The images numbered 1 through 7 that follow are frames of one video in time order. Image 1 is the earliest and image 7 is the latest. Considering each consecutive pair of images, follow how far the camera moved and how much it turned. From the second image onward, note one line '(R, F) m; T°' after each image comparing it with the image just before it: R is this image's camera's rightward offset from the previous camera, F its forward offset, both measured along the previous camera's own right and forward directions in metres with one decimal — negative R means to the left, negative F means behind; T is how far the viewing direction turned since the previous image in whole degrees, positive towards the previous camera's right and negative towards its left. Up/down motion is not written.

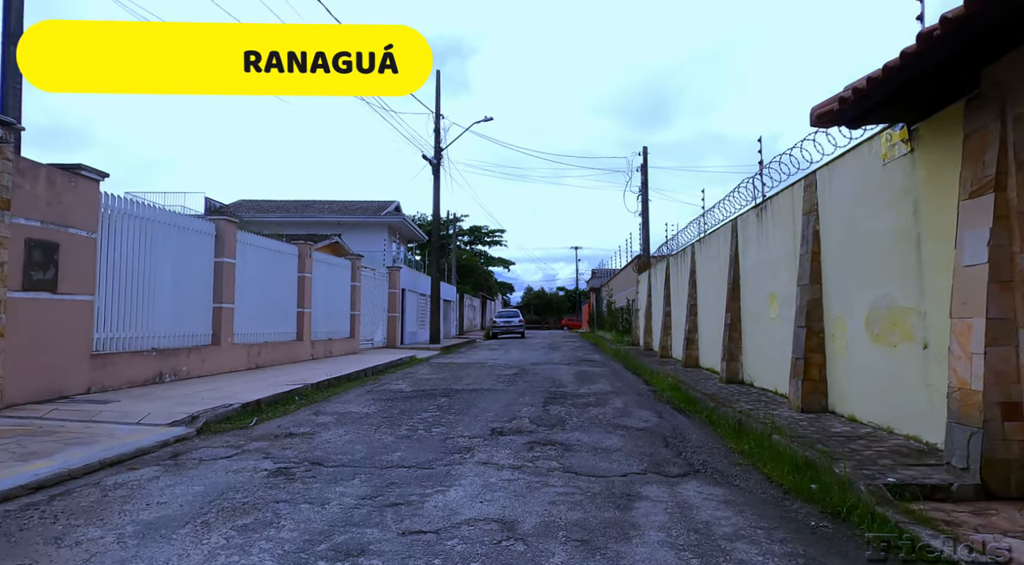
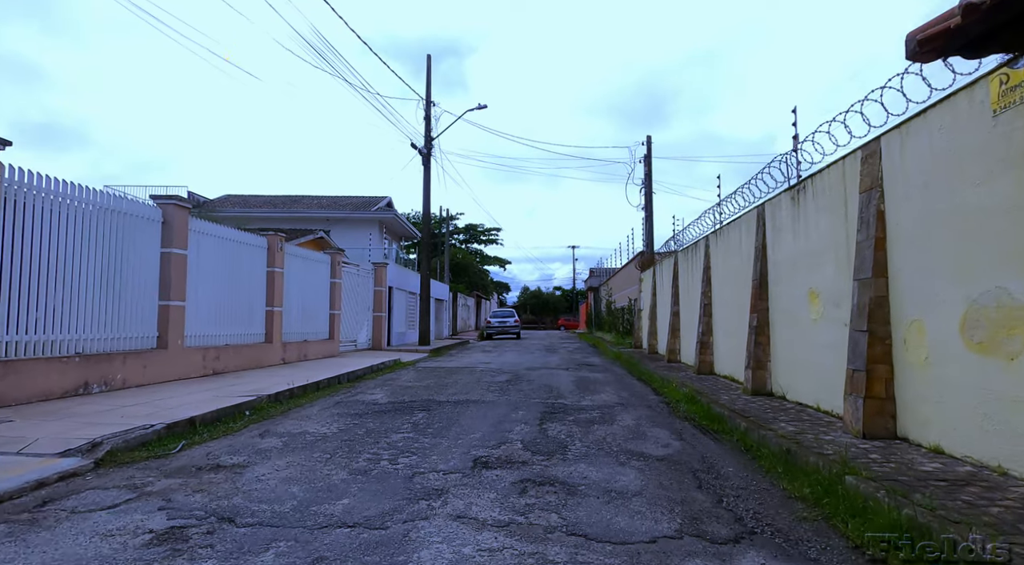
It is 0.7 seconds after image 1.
(+0.1, +1.4) m; 0°
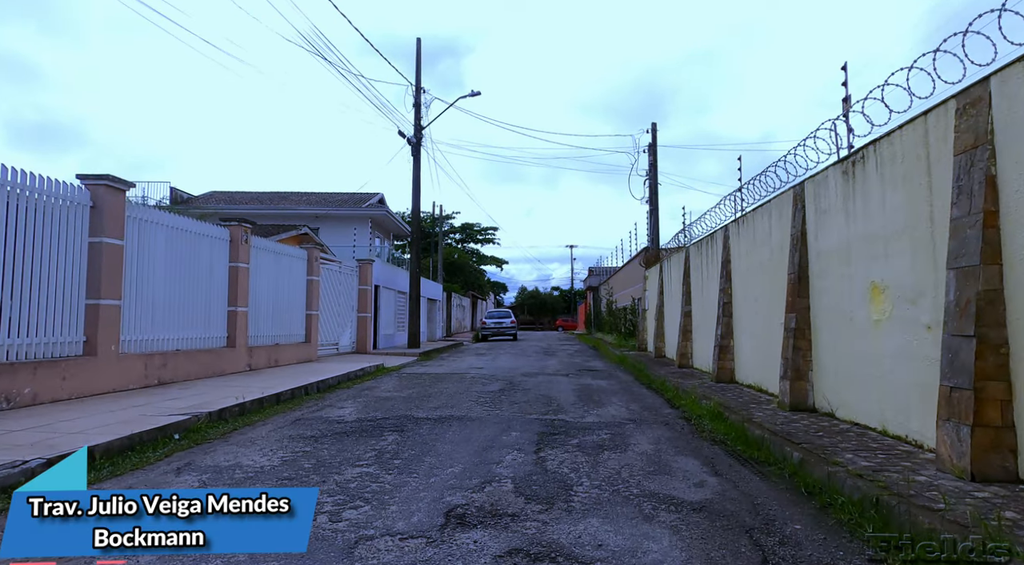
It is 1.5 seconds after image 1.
(+0.1, +1.4) m; 0°
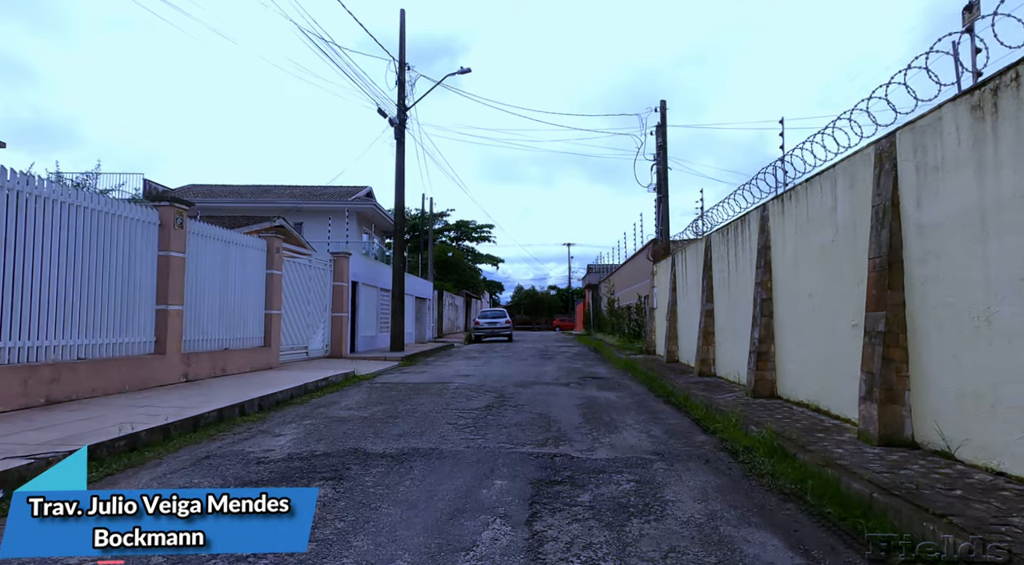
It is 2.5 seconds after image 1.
(+0.1, +2.0) m; 0°
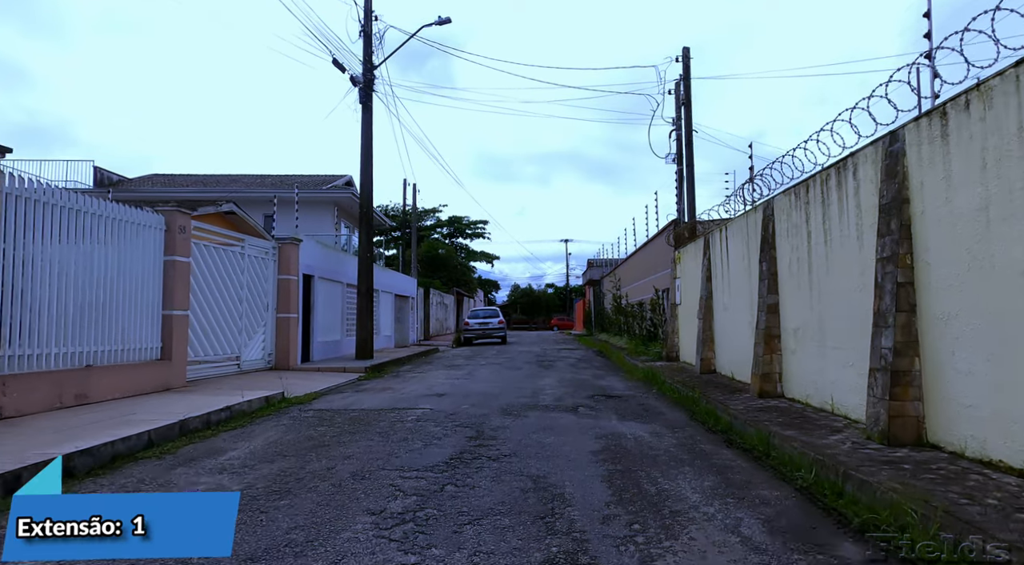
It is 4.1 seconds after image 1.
(+0.2, +3.3) m; 0°
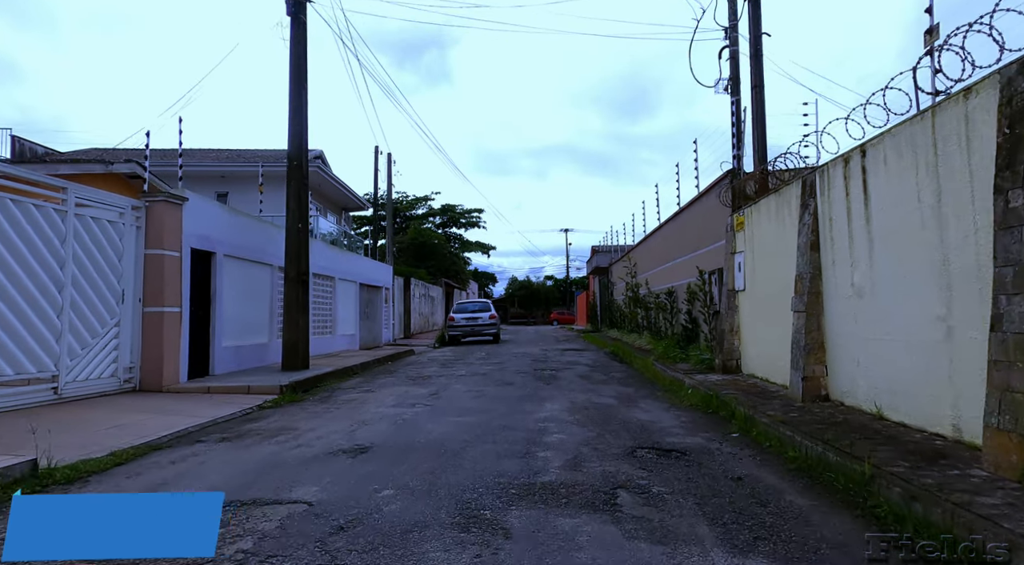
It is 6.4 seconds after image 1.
(+0.2, +4.5) m; 0°
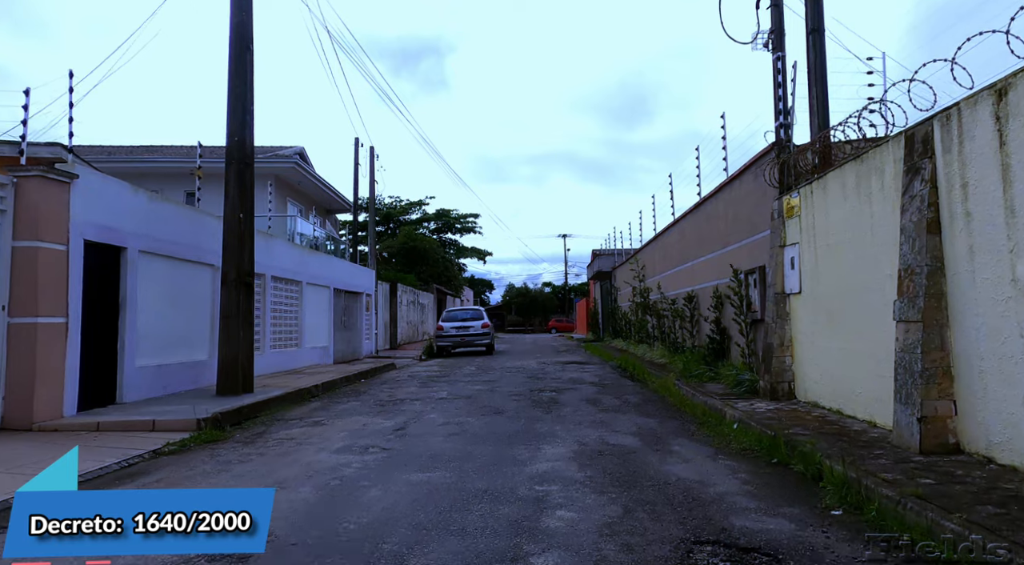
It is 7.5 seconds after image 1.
(+0.1, +2.2) m; 0°
